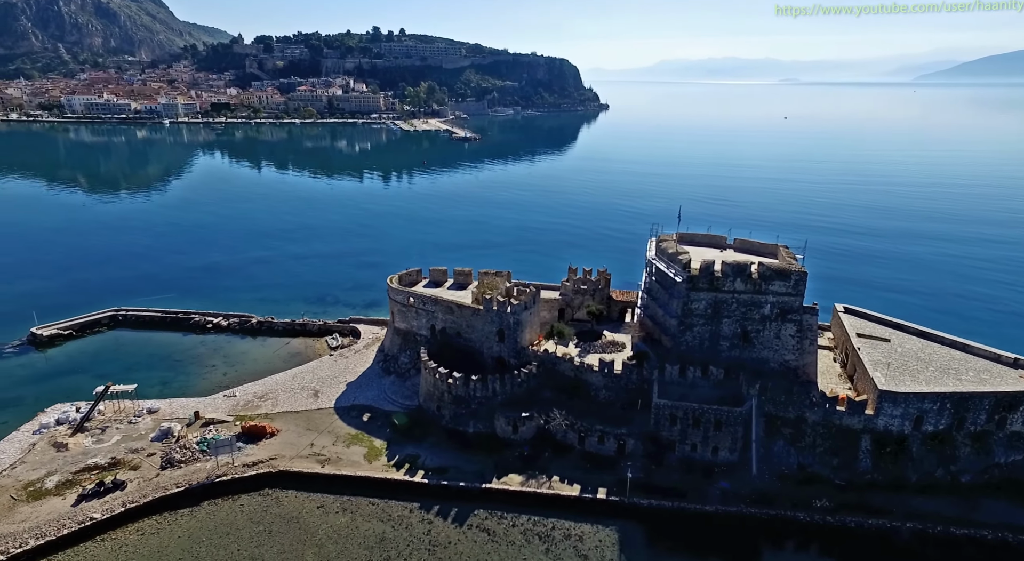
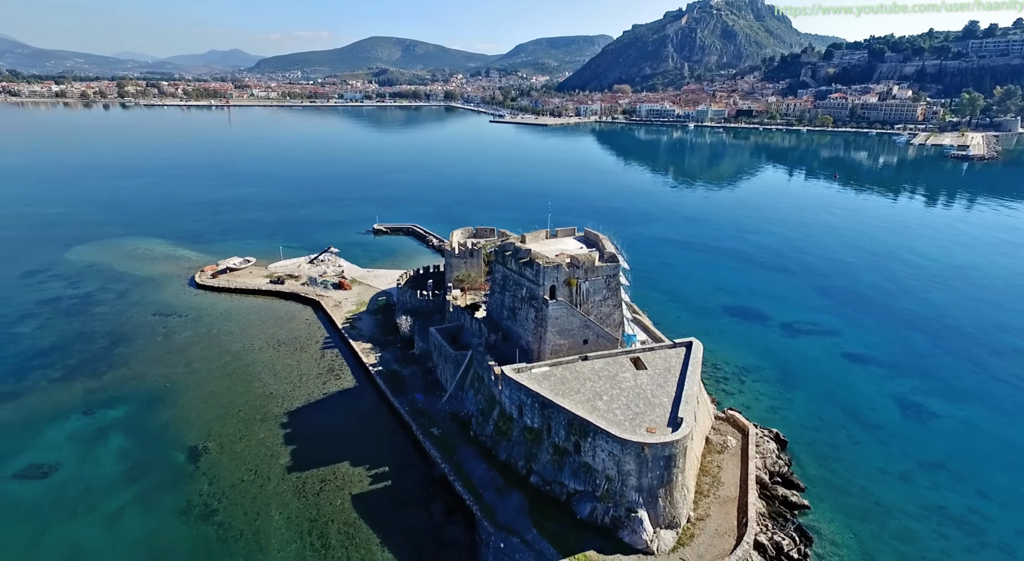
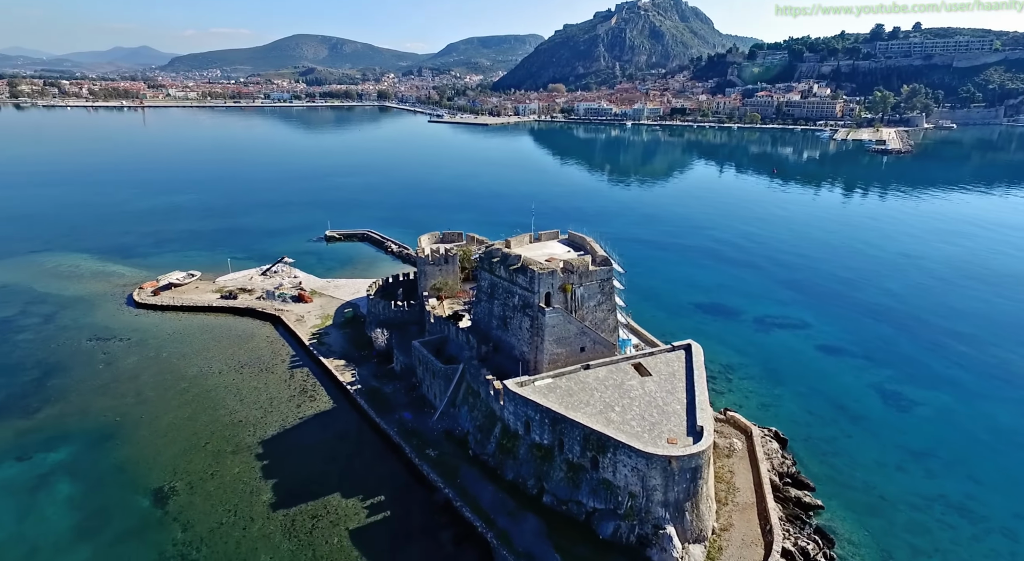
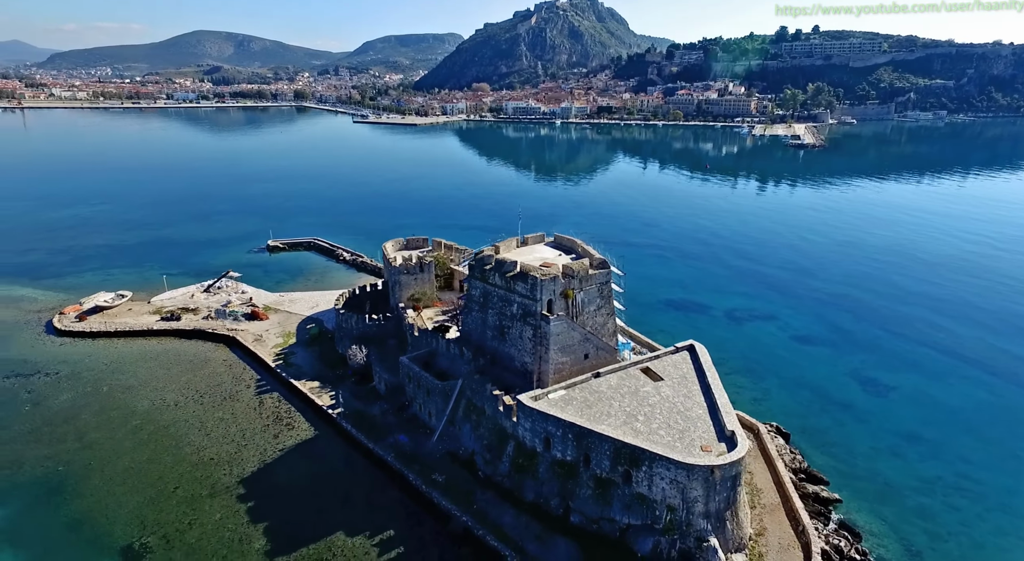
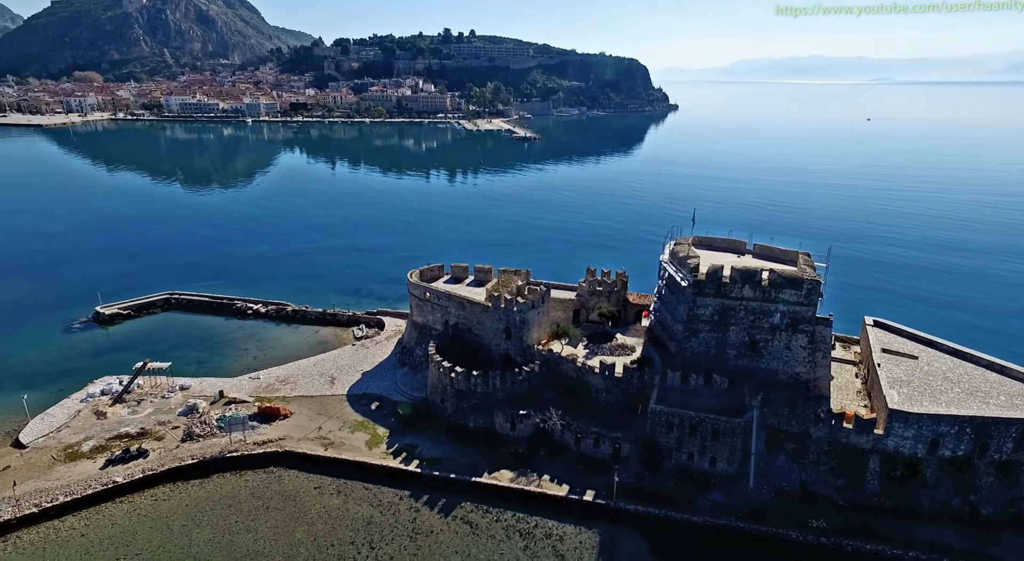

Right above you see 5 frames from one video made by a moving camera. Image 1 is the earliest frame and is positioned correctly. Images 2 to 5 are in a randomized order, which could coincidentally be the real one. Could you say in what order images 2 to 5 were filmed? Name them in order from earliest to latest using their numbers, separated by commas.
5, 4, 3, 2
